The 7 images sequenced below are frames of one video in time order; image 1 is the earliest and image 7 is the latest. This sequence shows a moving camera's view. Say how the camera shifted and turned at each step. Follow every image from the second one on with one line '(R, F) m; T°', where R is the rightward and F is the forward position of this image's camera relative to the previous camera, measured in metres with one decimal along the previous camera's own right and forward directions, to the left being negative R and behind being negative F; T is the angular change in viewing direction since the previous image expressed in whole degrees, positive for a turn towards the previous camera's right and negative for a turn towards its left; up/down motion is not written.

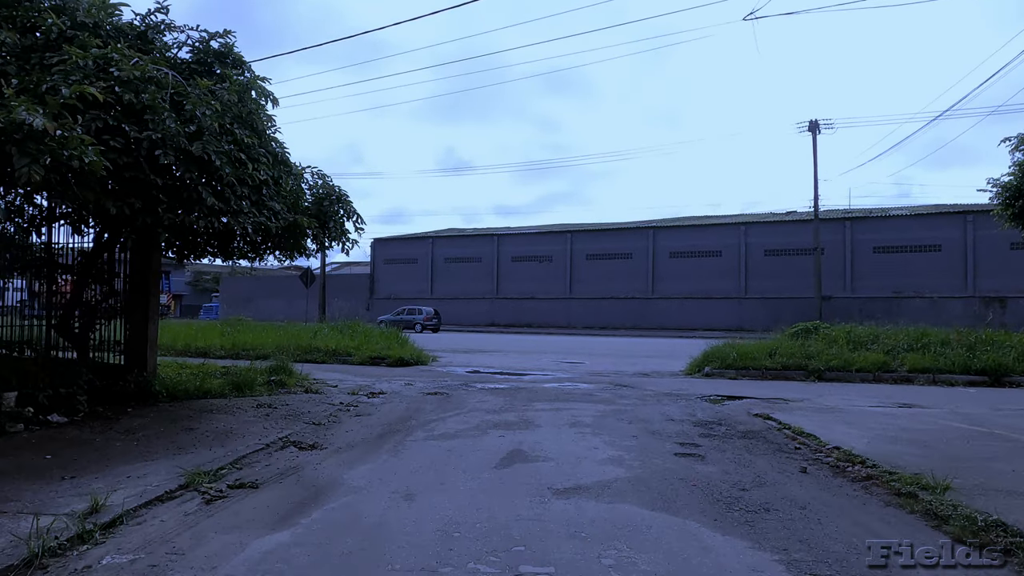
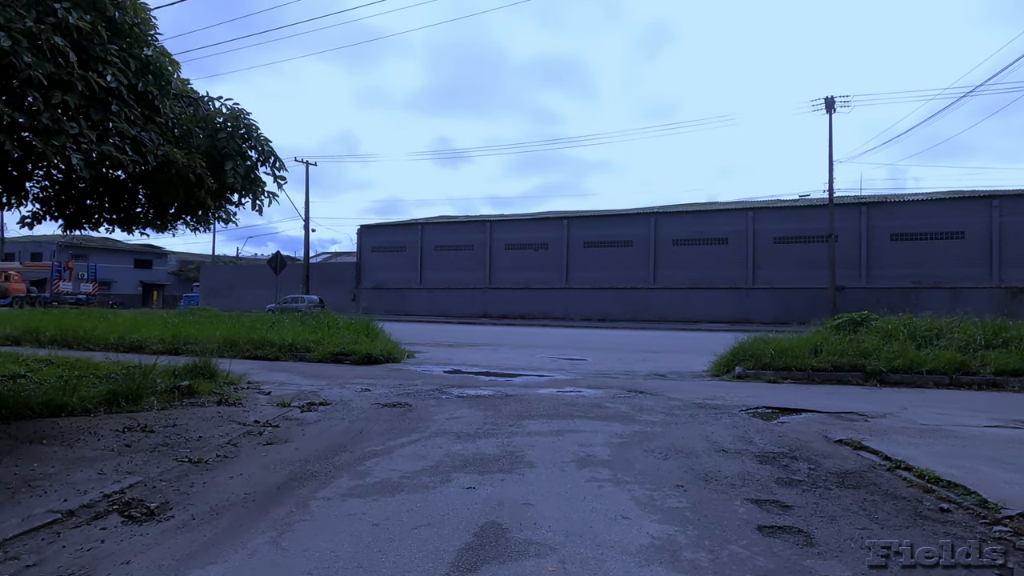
(+0.1, +2.9) m; 0°
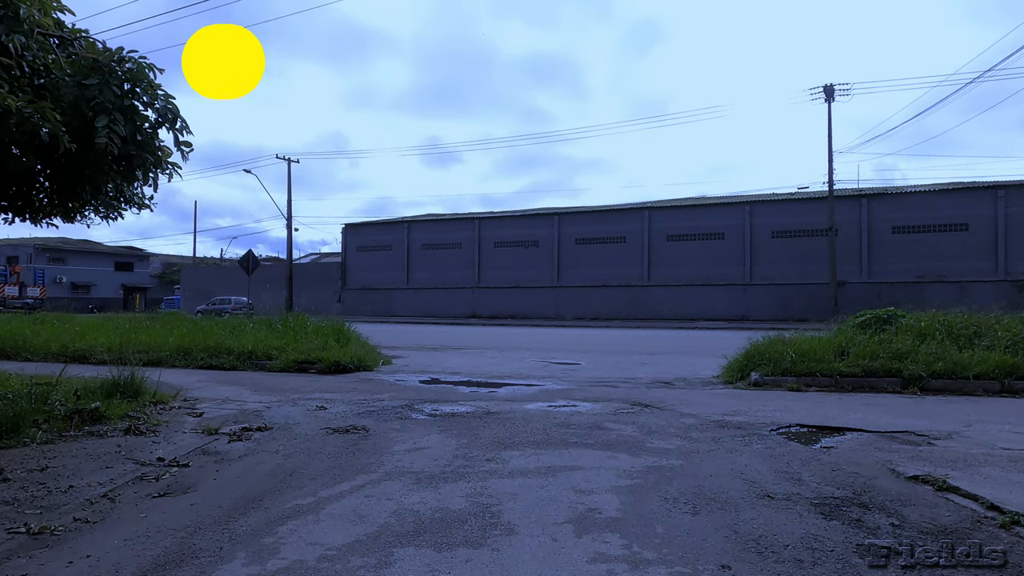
(+0.1, +1.6) m; +1°
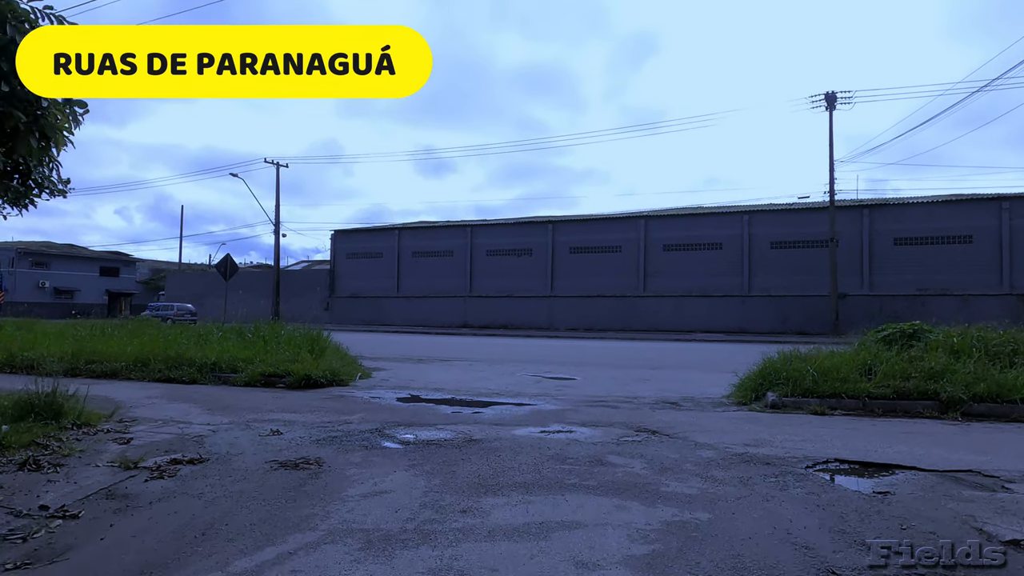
(+0.1, +1.2) m; +1°
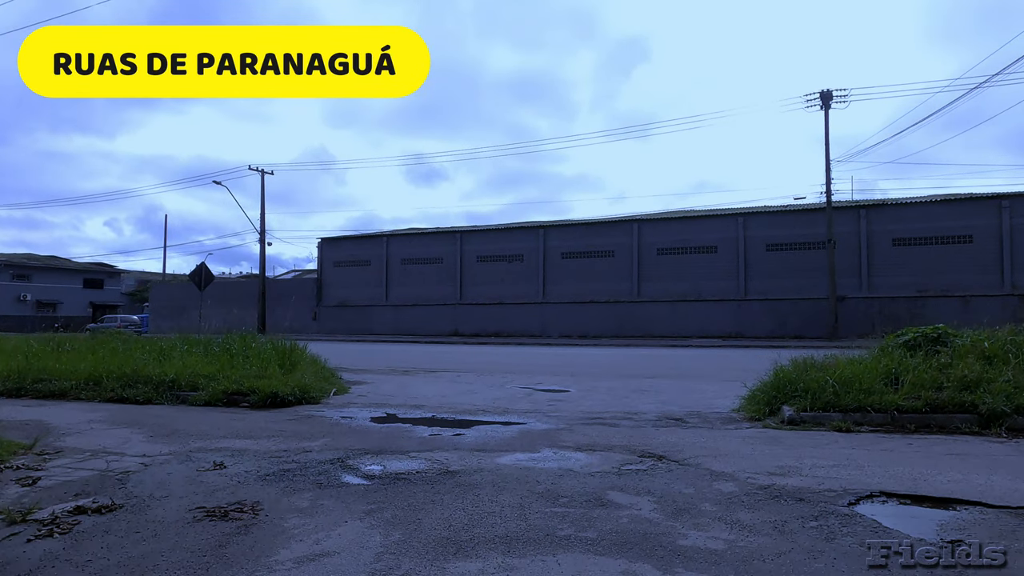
(+0.1, +1.1) m; +1°
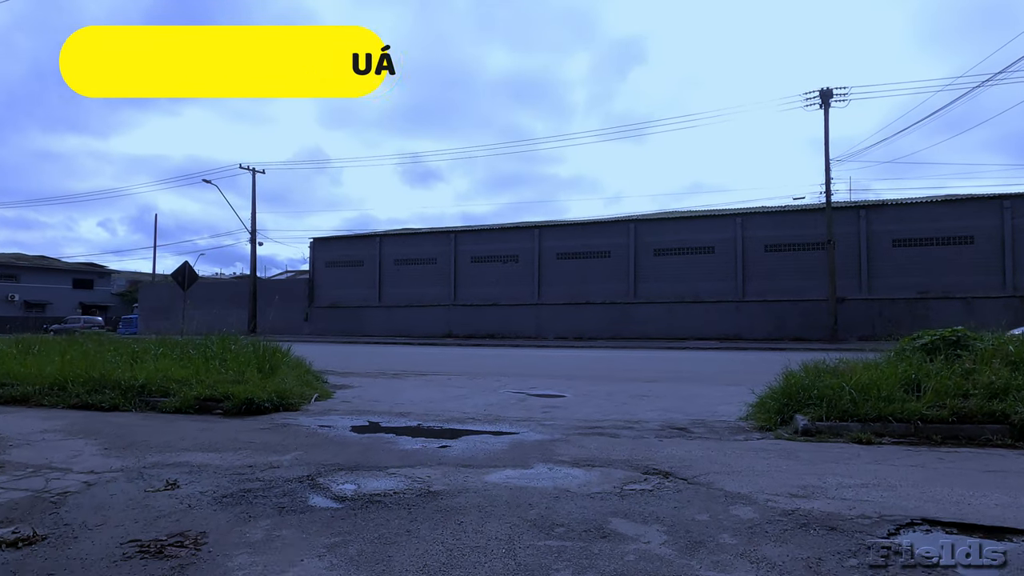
(0.0, +0.7) m; 0°
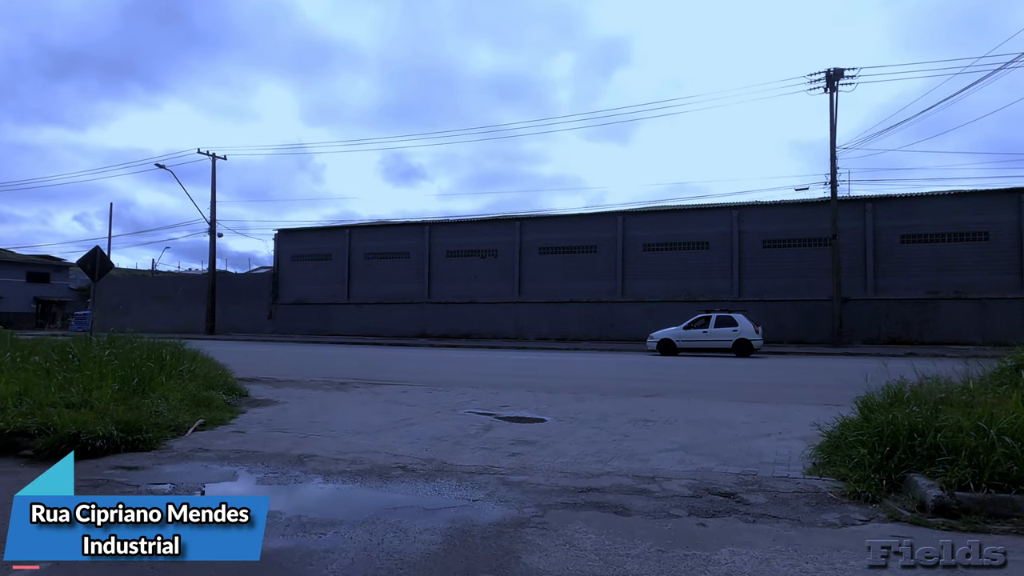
(+0.3, +3.3) m; +1°
